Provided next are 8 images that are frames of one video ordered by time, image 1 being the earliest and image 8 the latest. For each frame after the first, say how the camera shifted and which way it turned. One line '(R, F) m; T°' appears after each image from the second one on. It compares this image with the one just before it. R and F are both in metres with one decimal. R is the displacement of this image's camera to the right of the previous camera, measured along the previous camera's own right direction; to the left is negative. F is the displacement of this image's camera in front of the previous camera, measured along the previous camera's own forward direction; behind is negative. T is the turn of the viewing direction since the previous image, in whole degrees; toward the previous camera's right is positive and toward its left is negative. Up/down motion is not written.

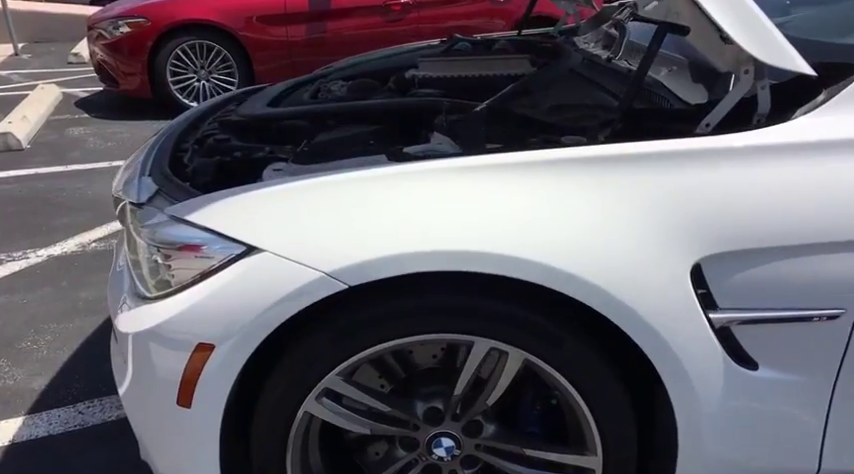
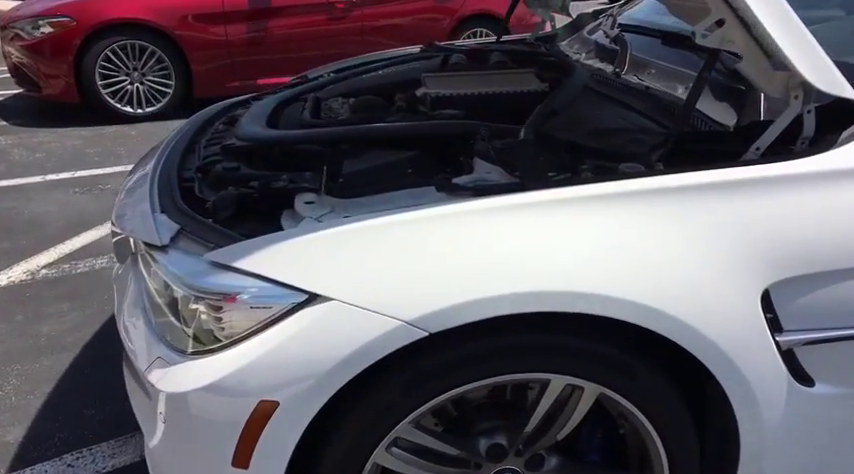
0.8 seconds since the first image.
(-0.4, +0.1) m; +8°
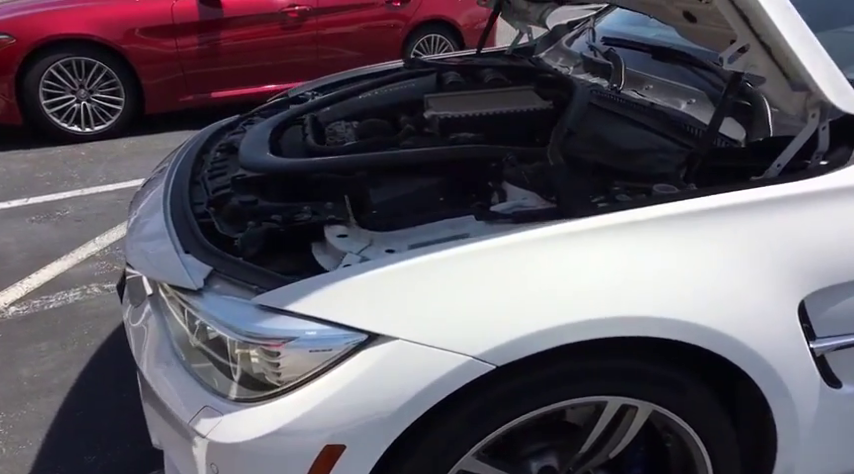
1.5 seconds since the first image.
(-0.3, 0.0) m; +6°
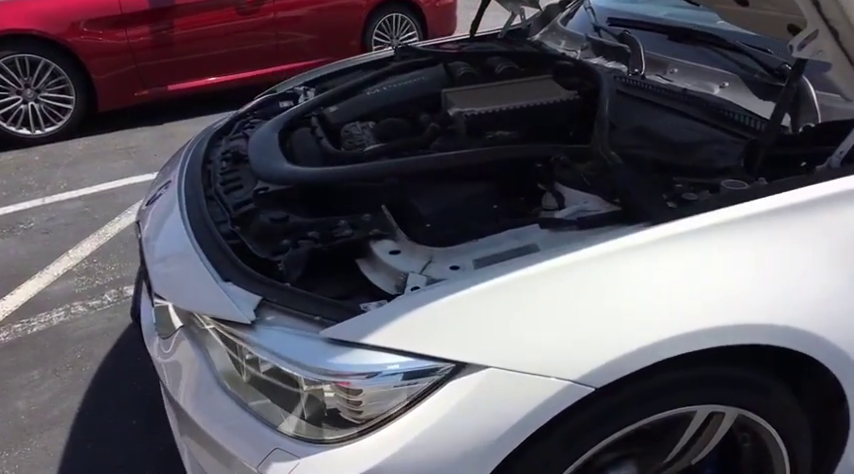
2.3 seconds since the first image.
(-0.3, +0.1) m; +5°
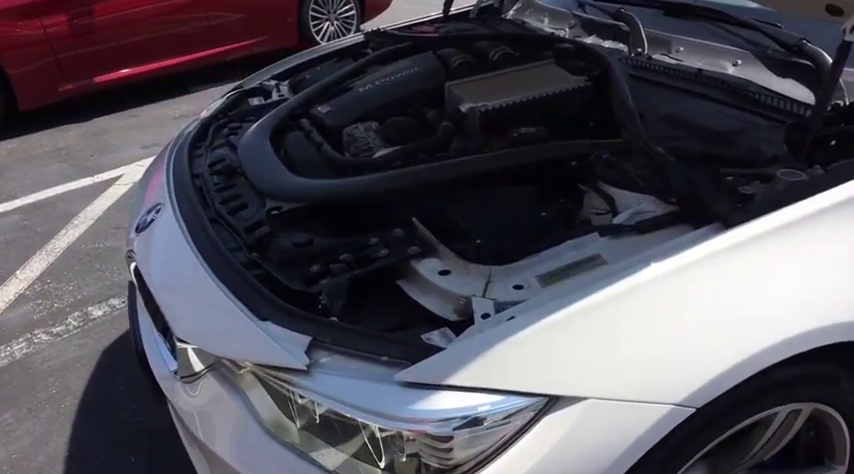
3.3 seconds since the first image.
(-0.3, +0.1) m; +7°
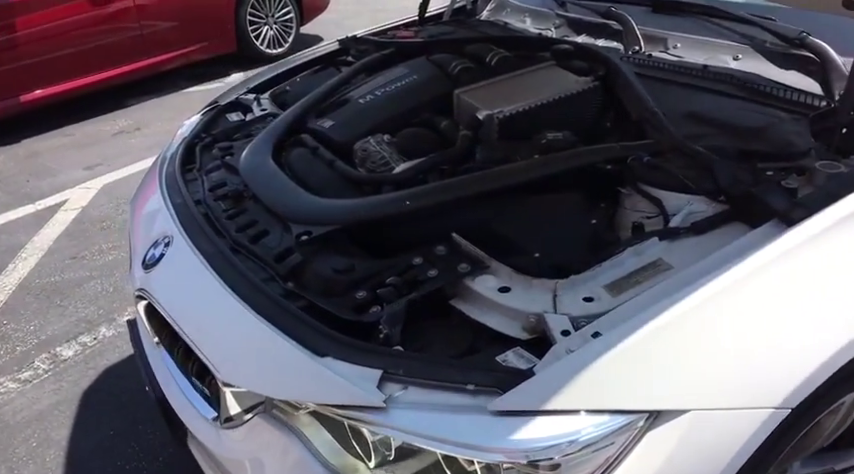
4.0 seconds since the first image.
(-0.3, +0.1) m; +7°
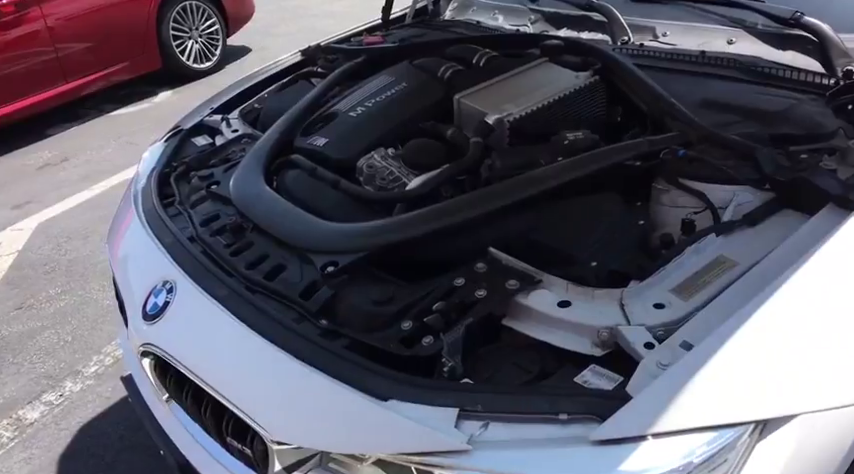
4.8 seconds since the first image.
(-0.3, +0.1) m; +7°
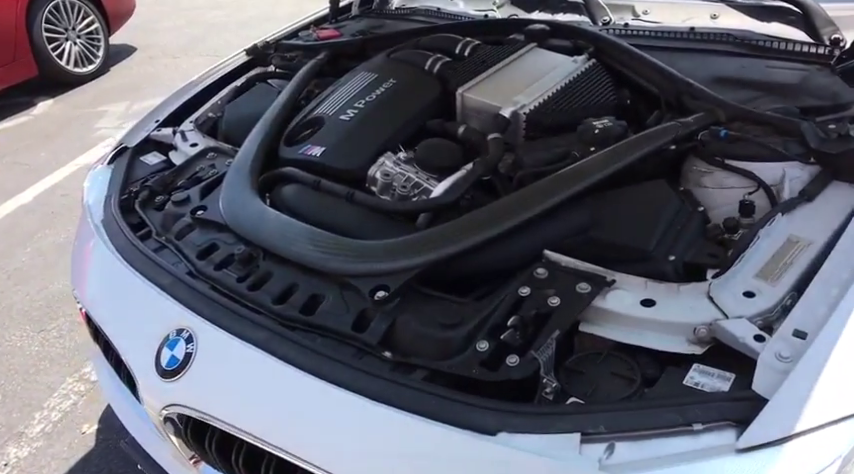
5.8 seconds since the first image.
(-0.4, +0.2) m; +11°
